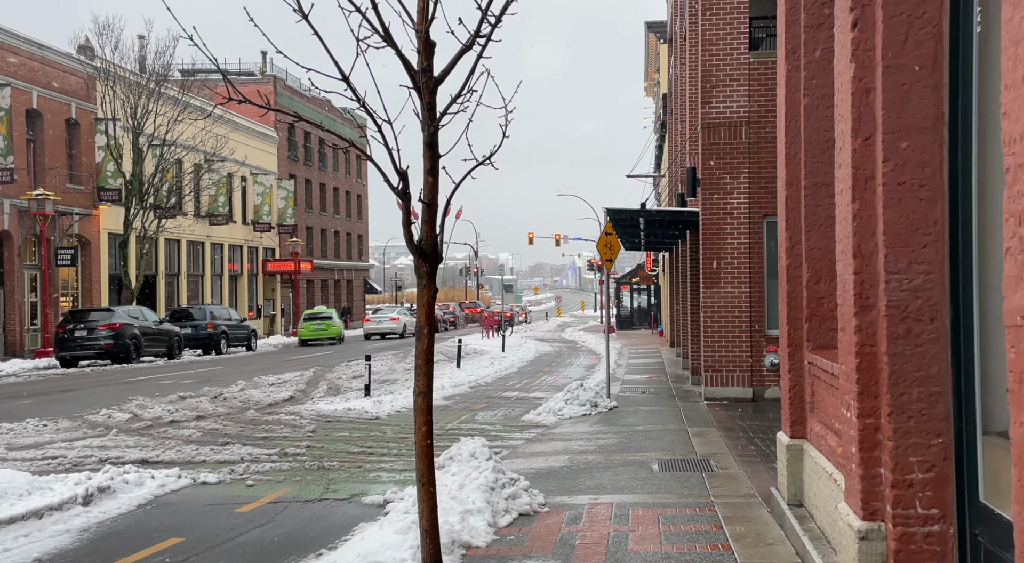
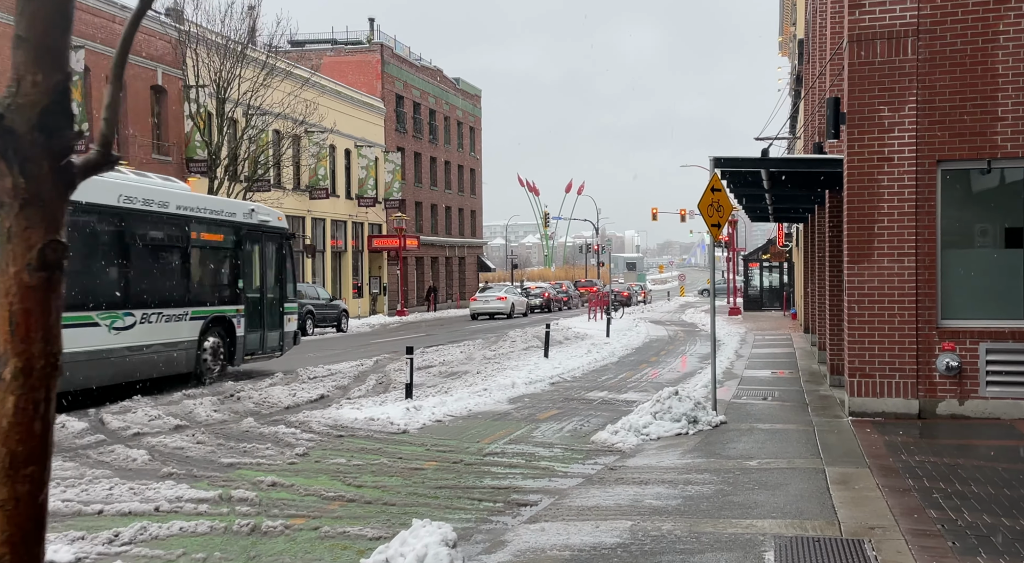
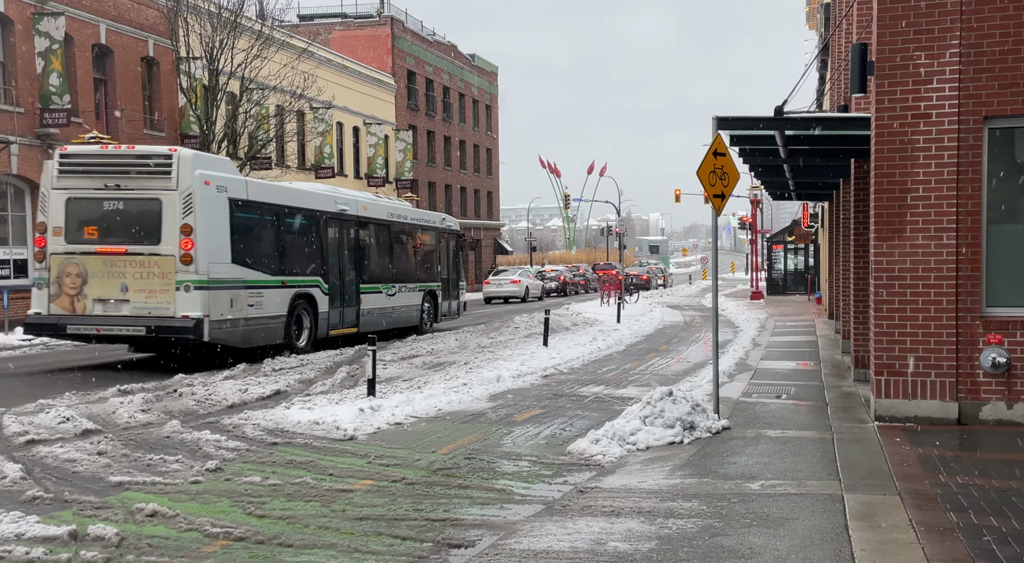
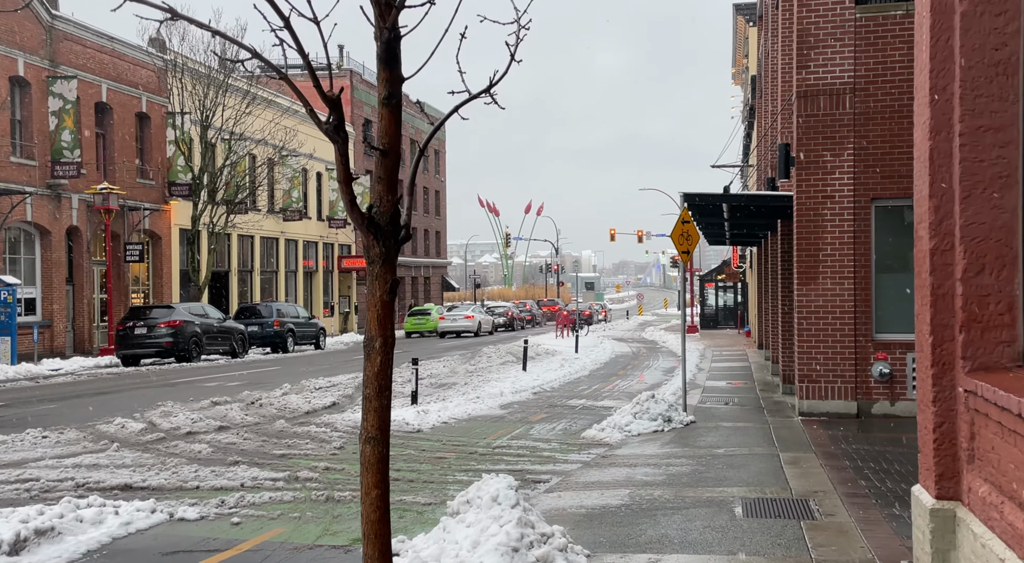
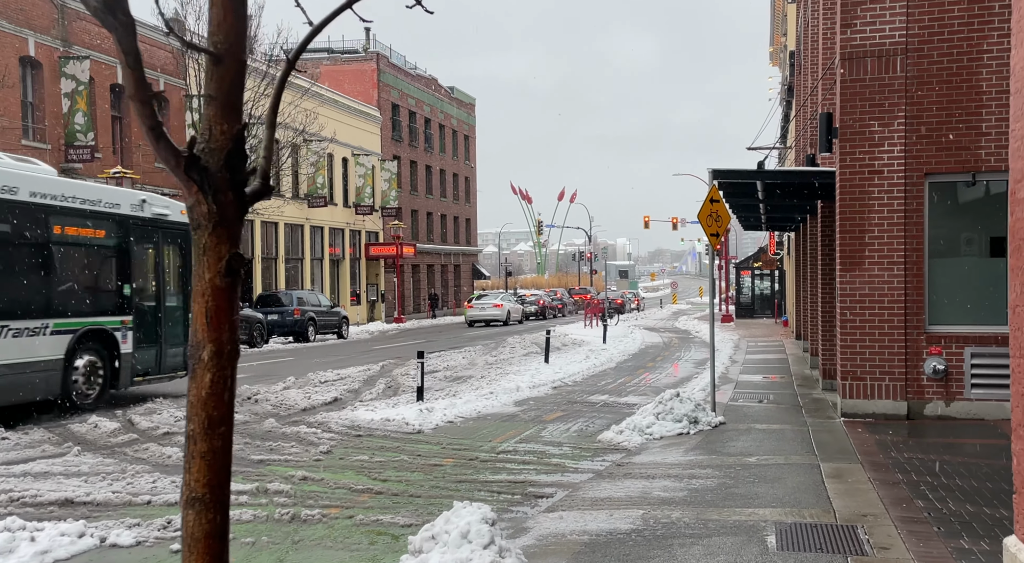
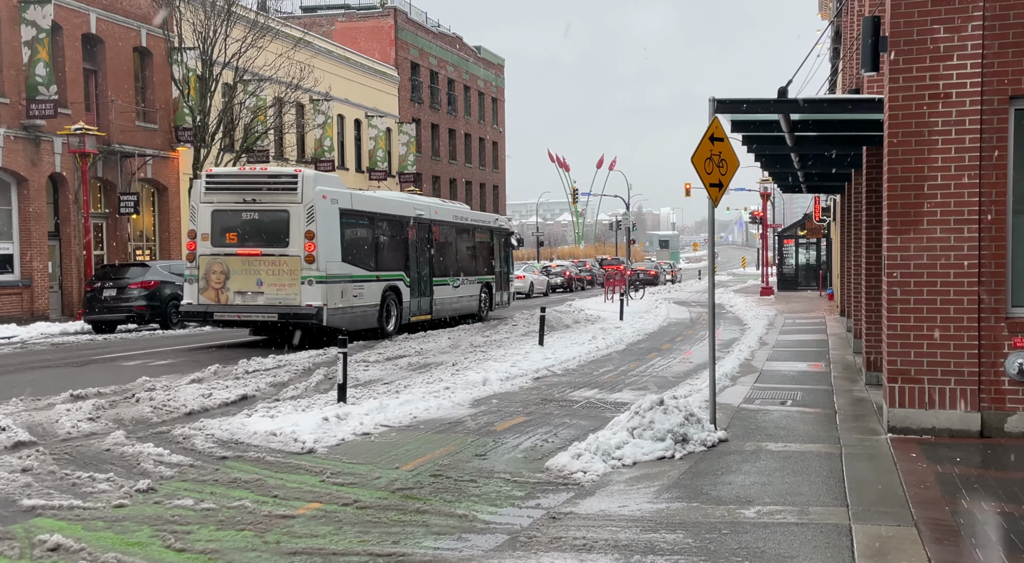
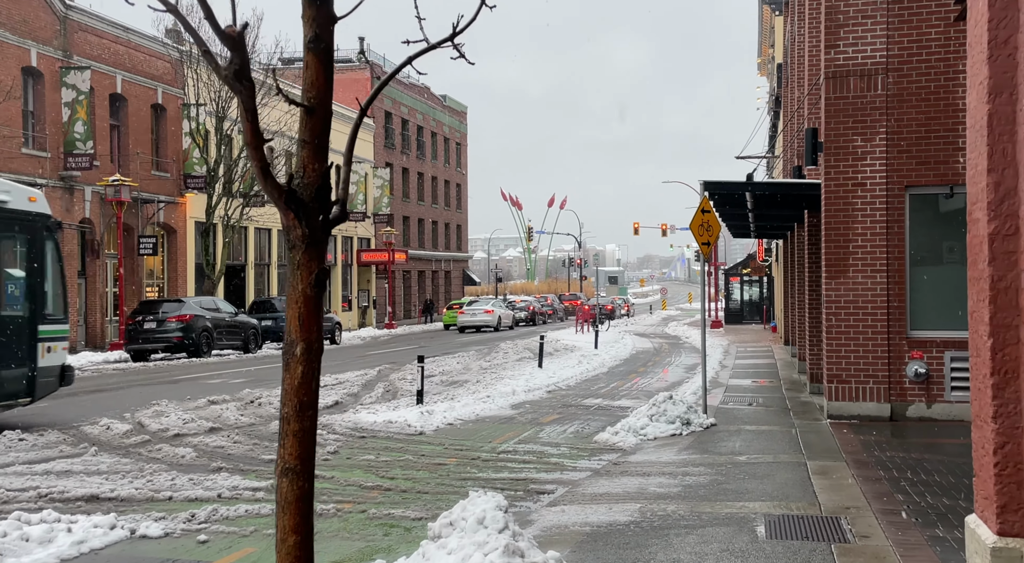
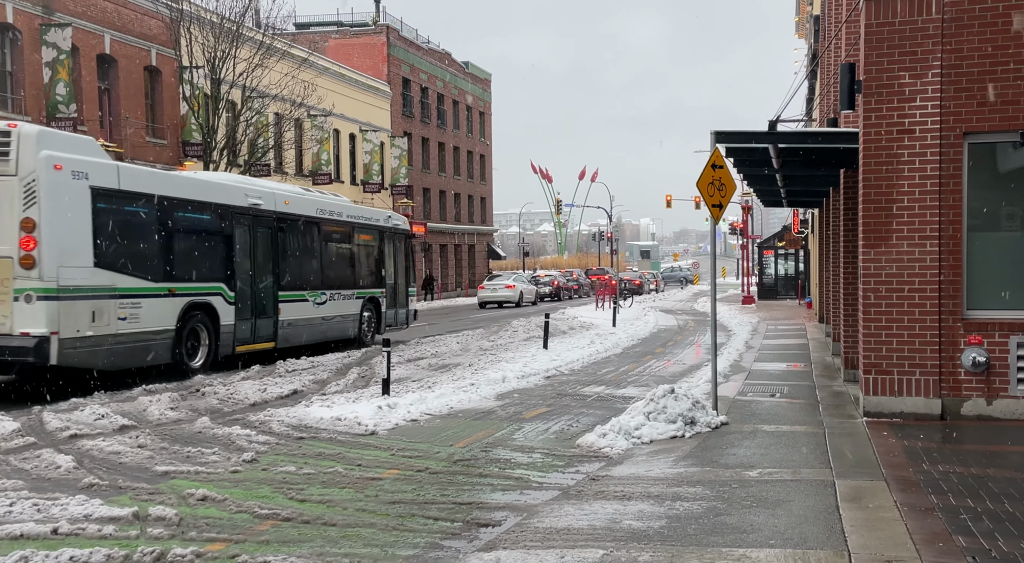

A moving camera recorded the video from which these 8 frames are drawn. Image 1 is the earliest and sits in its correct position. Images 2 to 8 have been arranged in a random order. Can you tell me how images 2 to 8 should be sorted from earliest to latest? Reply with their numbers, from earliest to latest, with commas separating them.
4, 7, 5, 2, 8, 3, 6
